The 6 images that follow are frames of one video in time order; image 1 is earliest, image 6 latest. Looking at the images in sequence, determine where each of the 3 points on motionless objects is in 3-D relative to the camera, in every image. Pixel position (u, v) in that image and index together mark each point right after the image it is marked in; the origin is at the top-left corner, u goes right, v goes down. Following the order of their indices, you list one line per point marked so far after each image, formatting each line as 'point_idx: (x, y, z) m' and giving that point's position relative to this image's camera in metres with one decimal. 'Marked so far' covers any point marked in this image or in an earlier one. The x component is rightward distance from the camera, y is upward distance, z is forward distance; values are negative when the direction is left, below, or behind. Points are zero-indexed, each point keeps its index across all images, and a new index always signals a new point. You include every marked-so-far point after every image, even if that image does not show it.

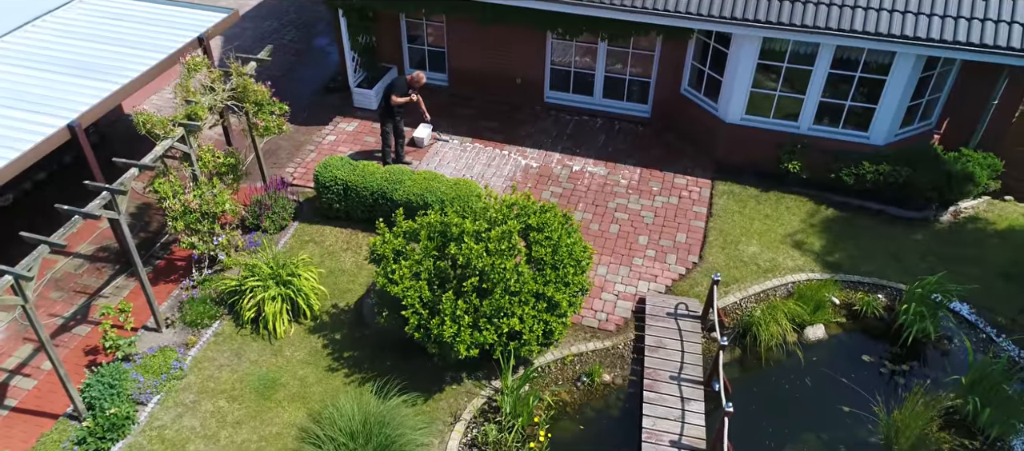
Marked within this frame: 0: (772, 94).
0: (+3.8, +1.9, +10.3) m
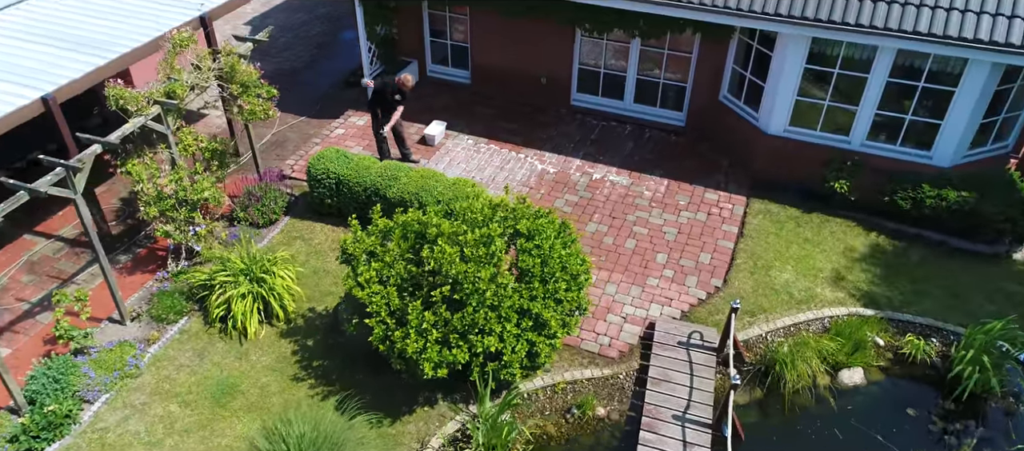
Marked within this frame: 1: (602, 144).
0: (+4.0, +1.6, +9.2) m
1: (+1.4, +1.2, +10.6) m
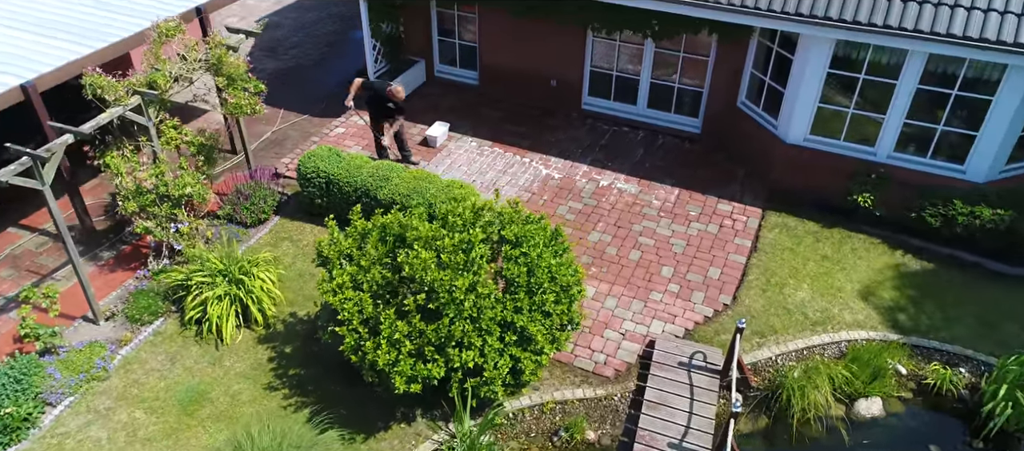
0: (+4.1, +1.4, +8.6) m
1: (+1.4, +1.1, +10.1) m
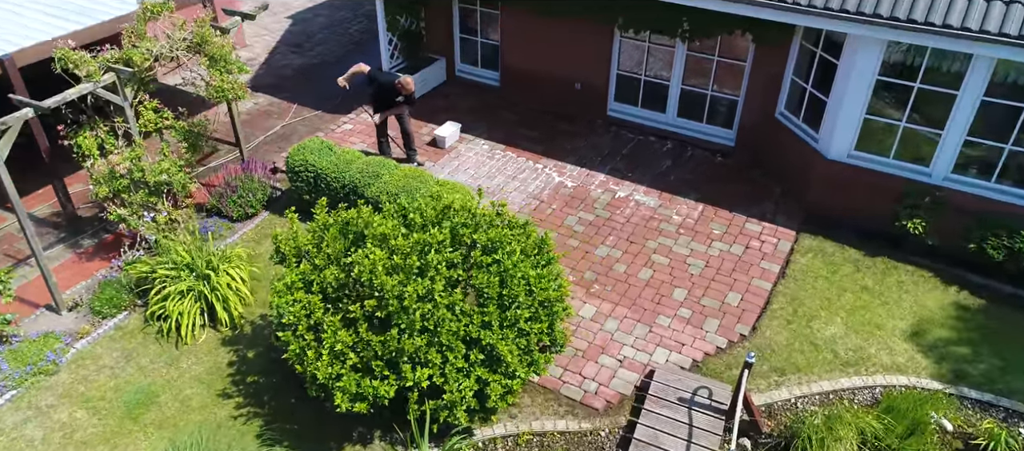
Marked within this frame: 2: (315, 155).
0: (+4.2, +1.1, +7.6) m
1: (+1.6, +0.9, +9.3) m
2: (-2.1, +0.8, +7.5) m
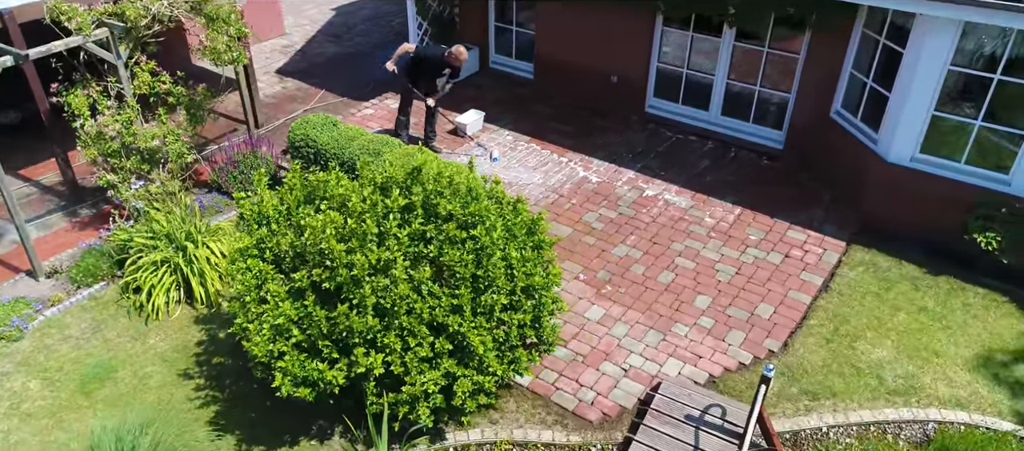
0: (+4.3, +0.9, +6.6) m
1: (+1.9, +0.8, +8.5) m
2: (-2.0, +1.0, +7.1) m
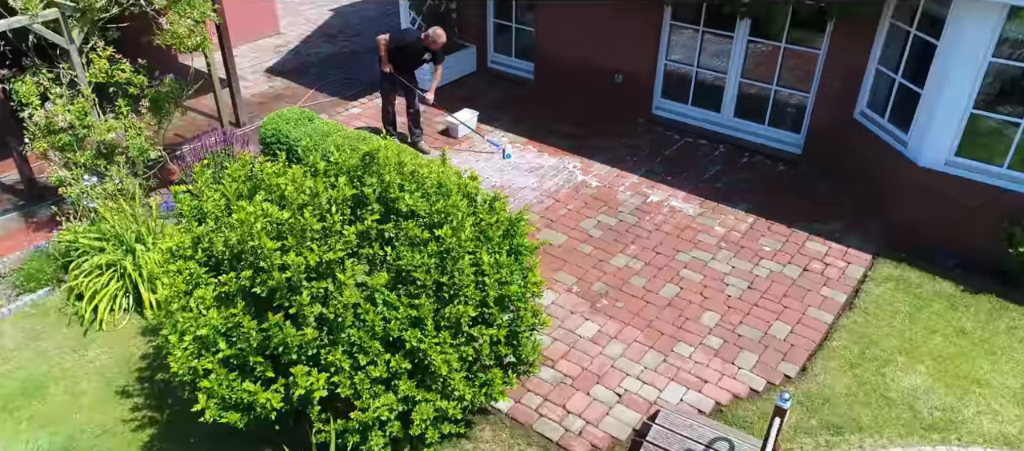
0: (+4.2, +0.8, +5.9) m
1: (+1.8, +0.7, +7.8) m
2: (-2.1, +0.9, +6.5) m
